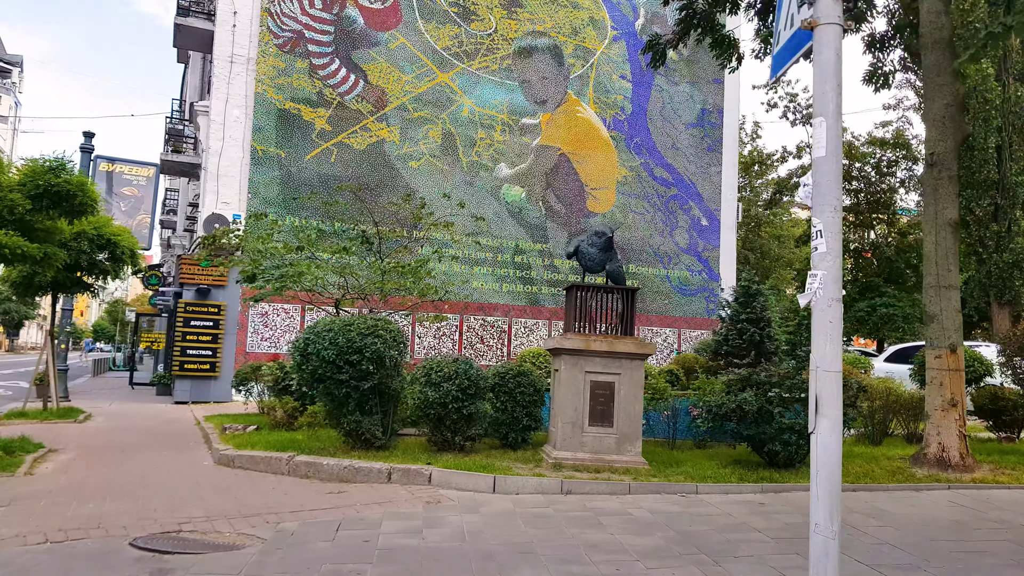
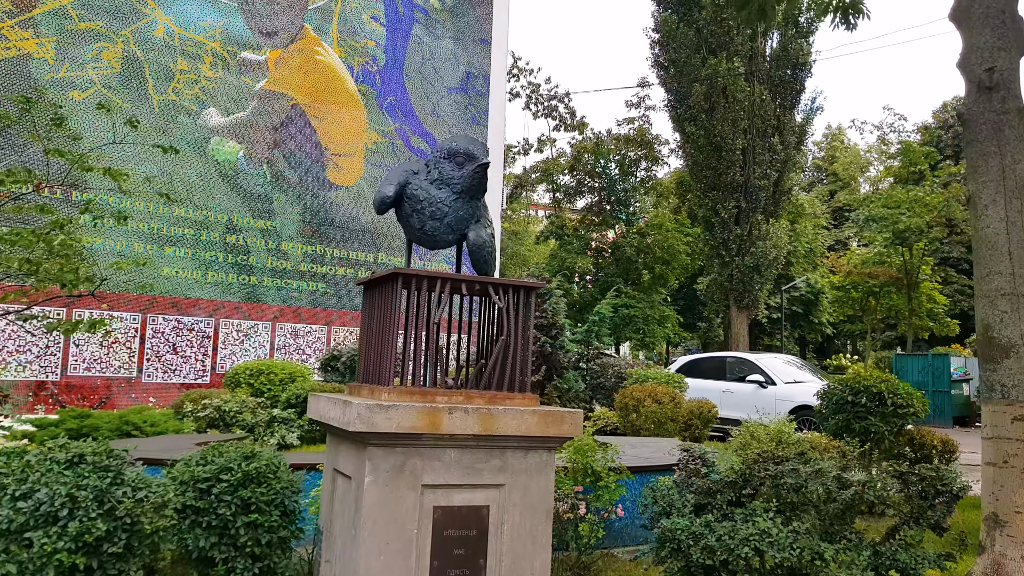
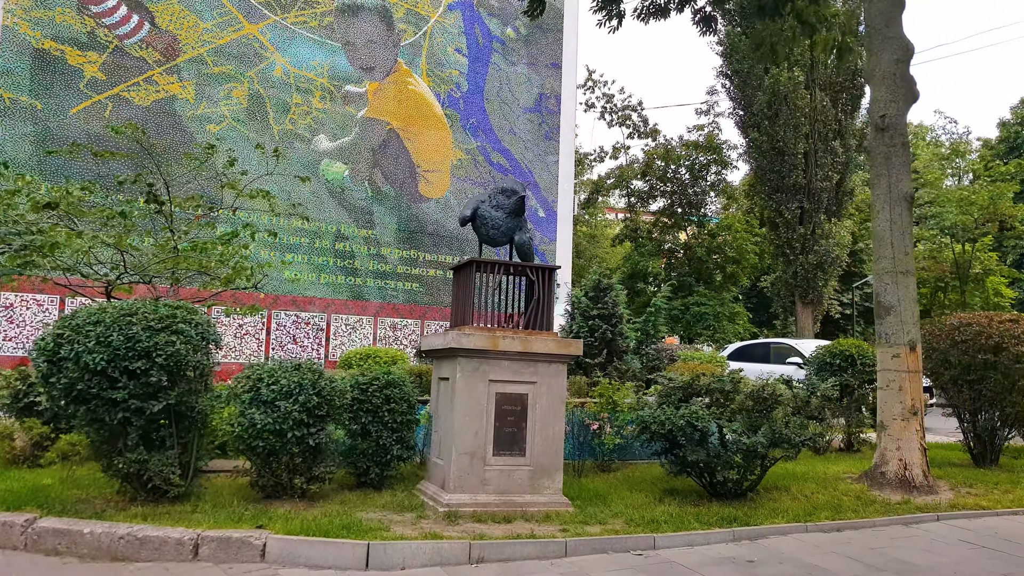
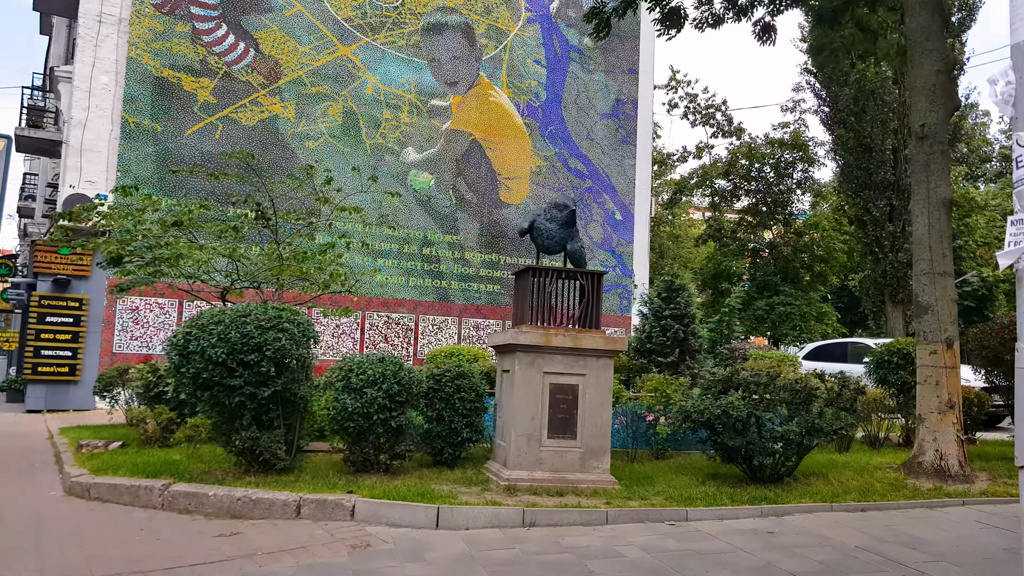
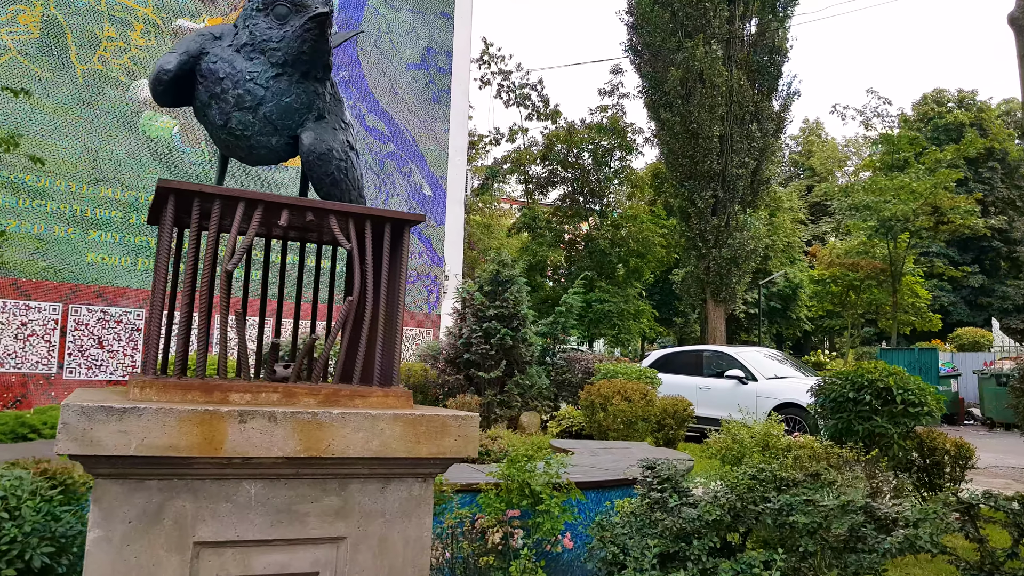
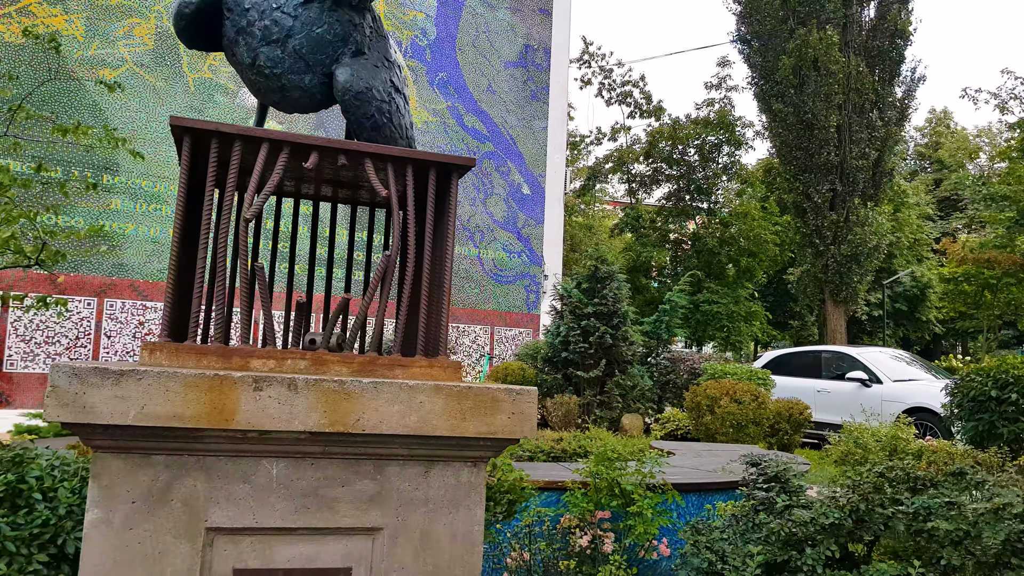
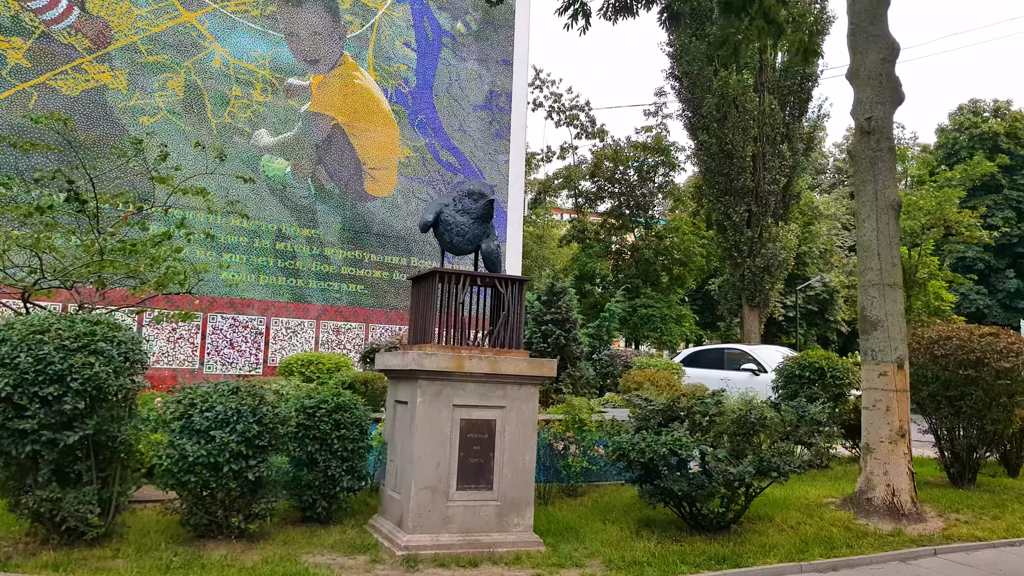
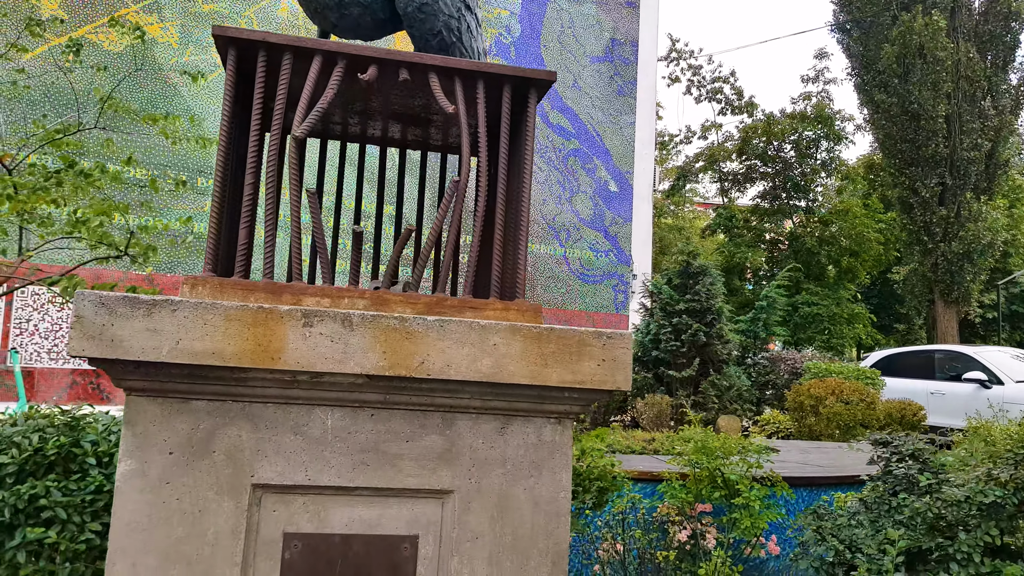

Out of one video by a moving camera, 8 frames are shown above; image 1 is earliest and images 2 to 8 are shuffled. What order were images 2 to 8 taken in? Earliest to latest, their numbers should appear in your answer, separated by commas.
4, 3, 7, 2, 5, 6, 8
